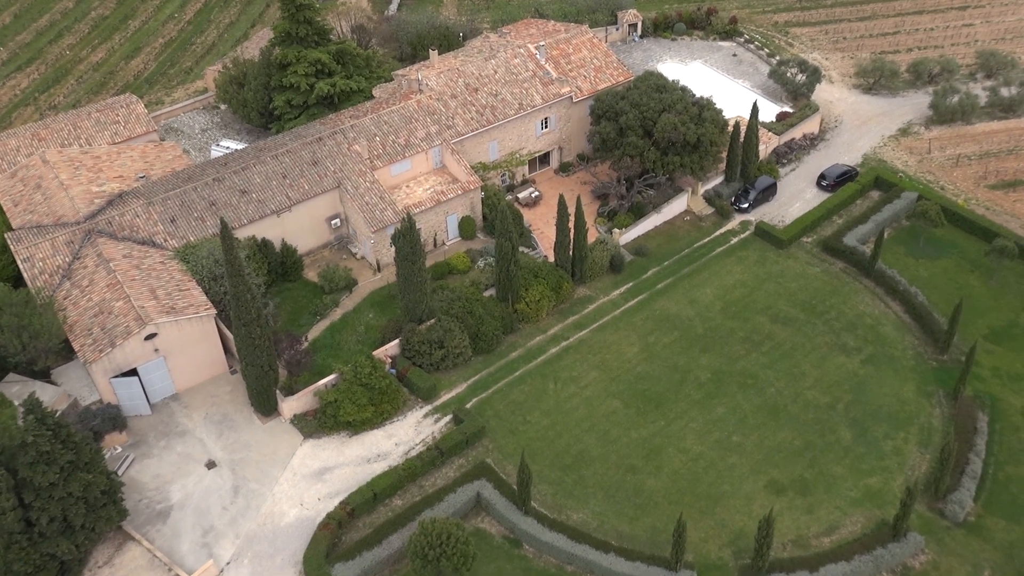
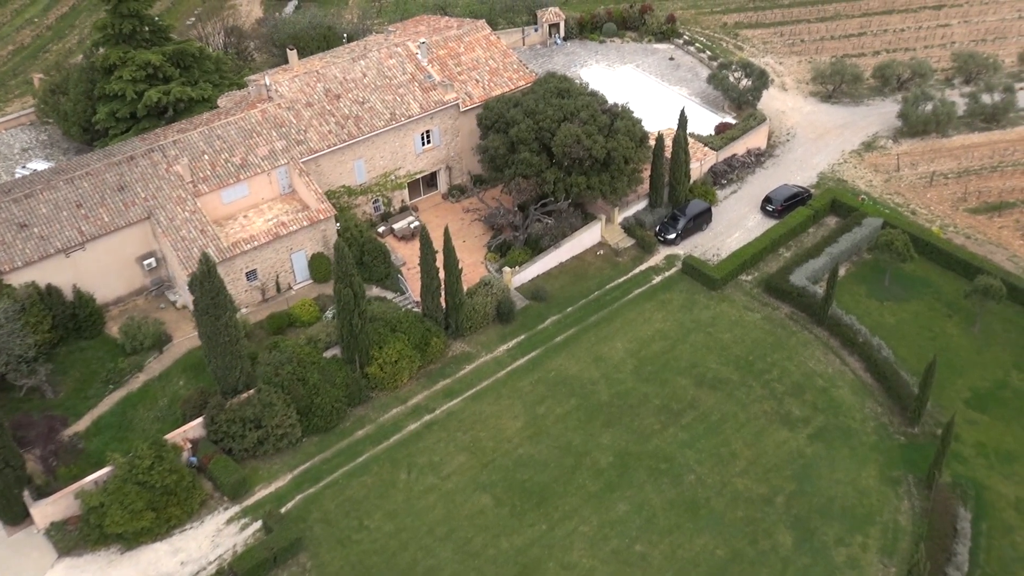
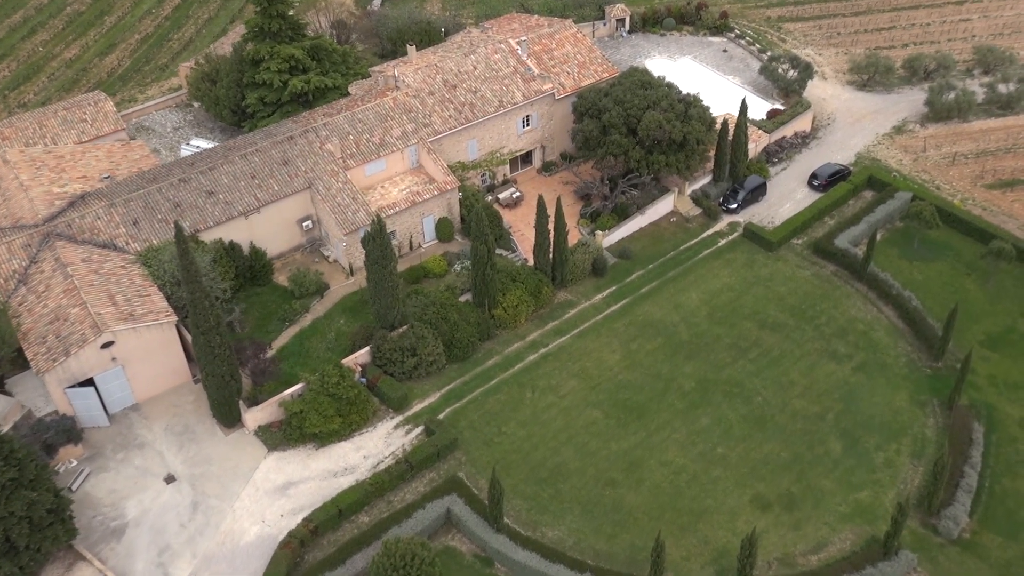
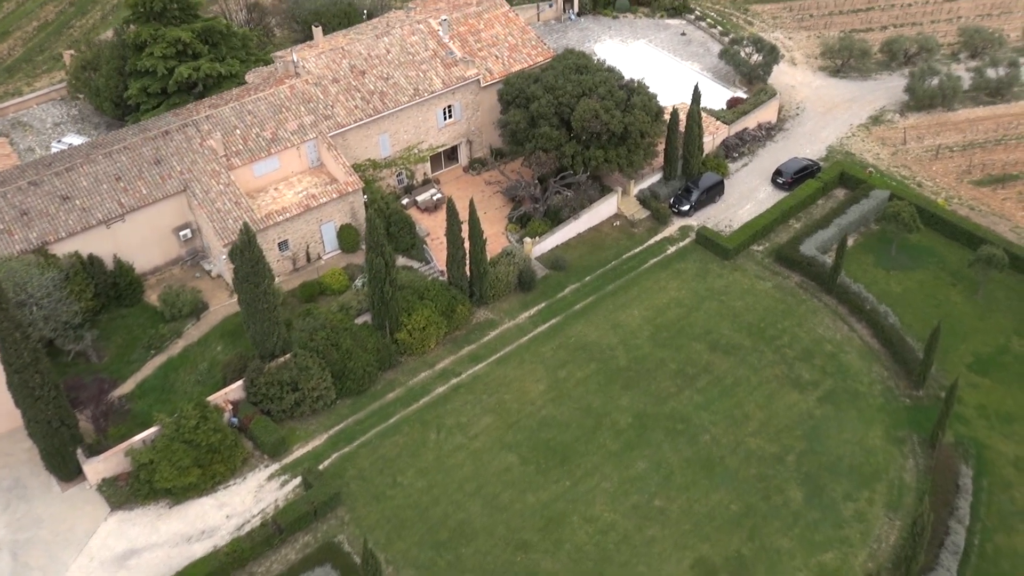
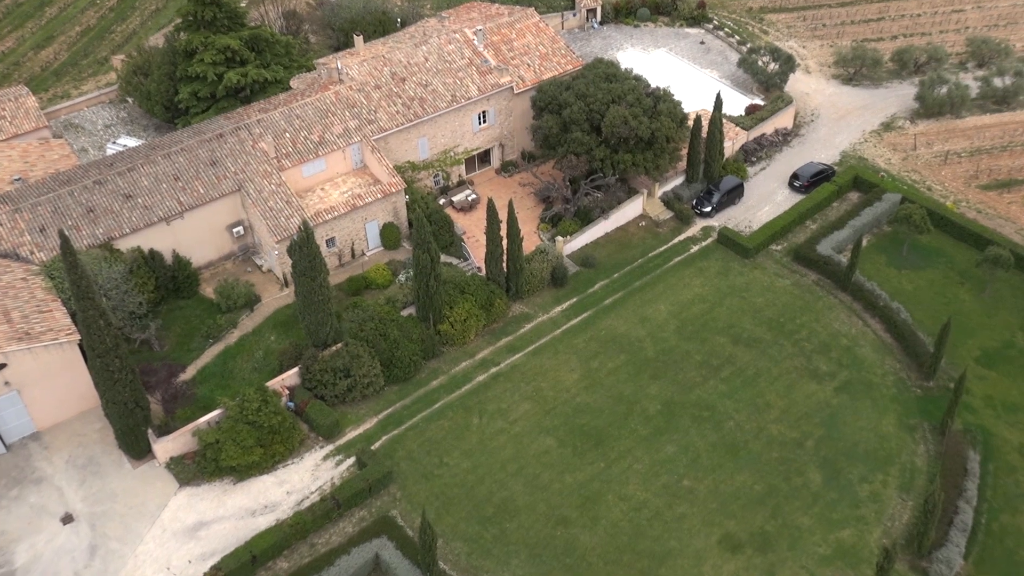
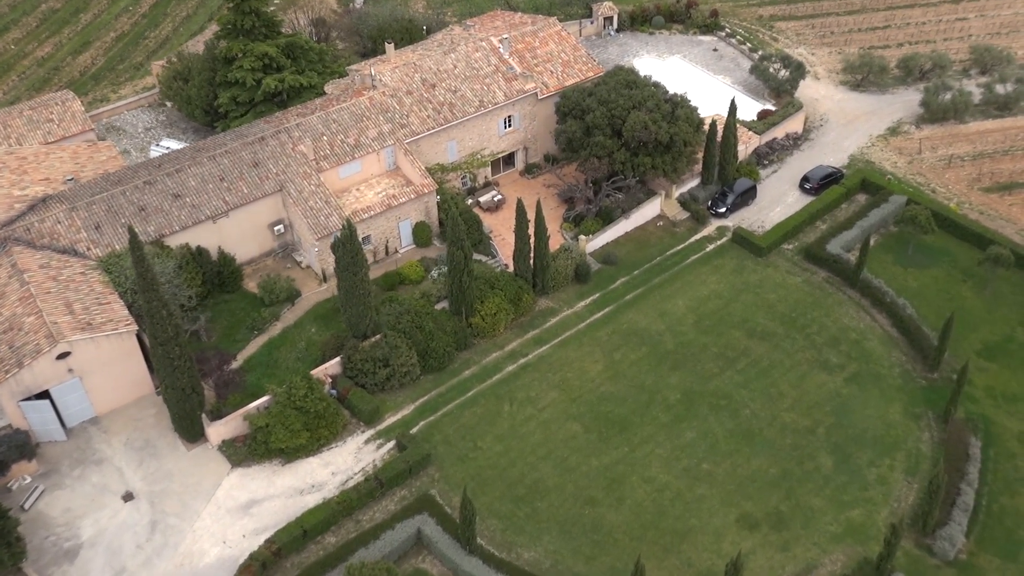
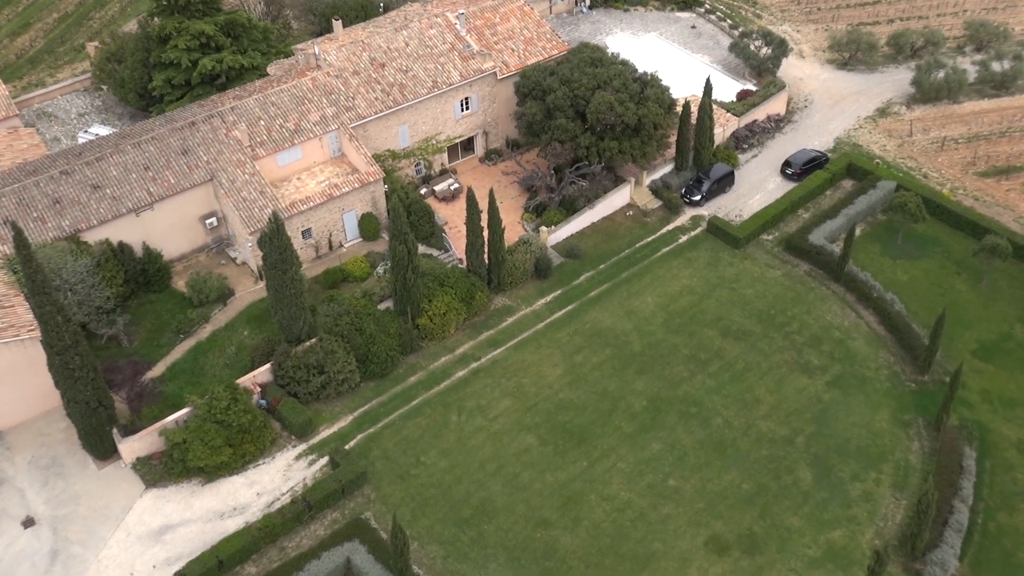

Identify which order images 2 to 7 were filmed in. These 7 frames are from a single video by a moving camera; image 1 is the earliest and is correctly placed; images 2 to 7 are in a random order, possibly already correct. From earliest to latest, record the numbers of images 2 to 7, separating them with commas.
3, 6, 5, 7, 4, 2
